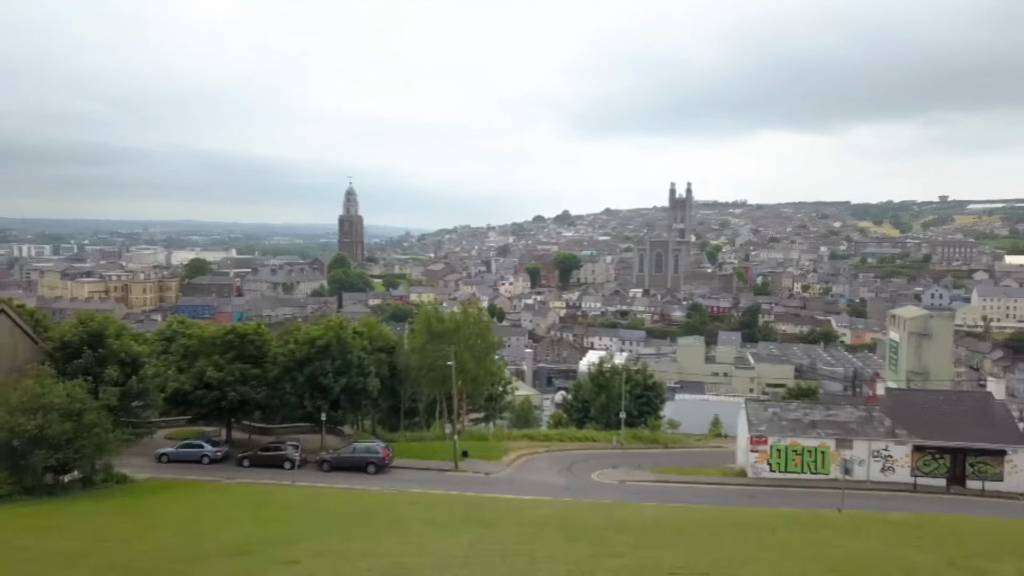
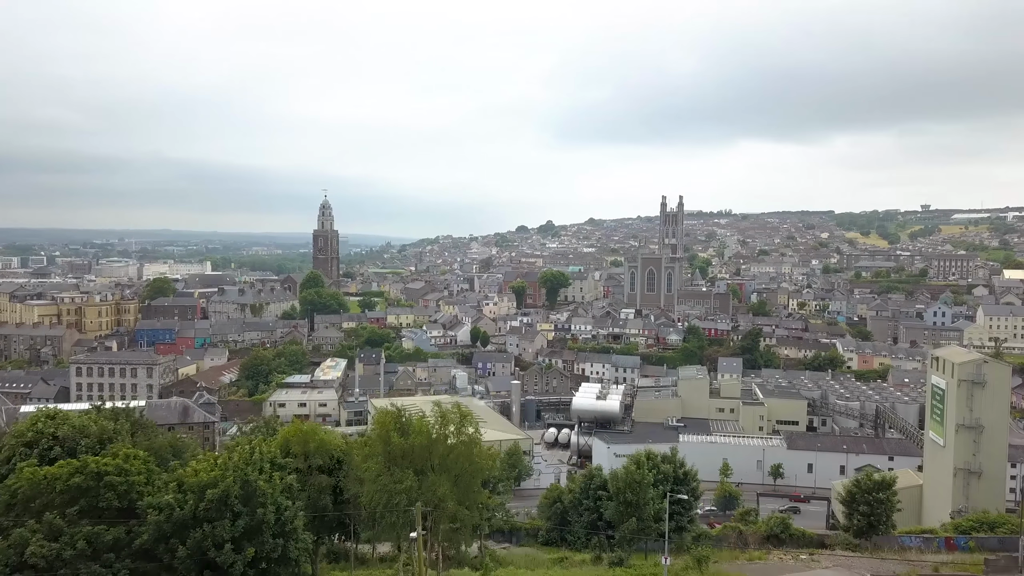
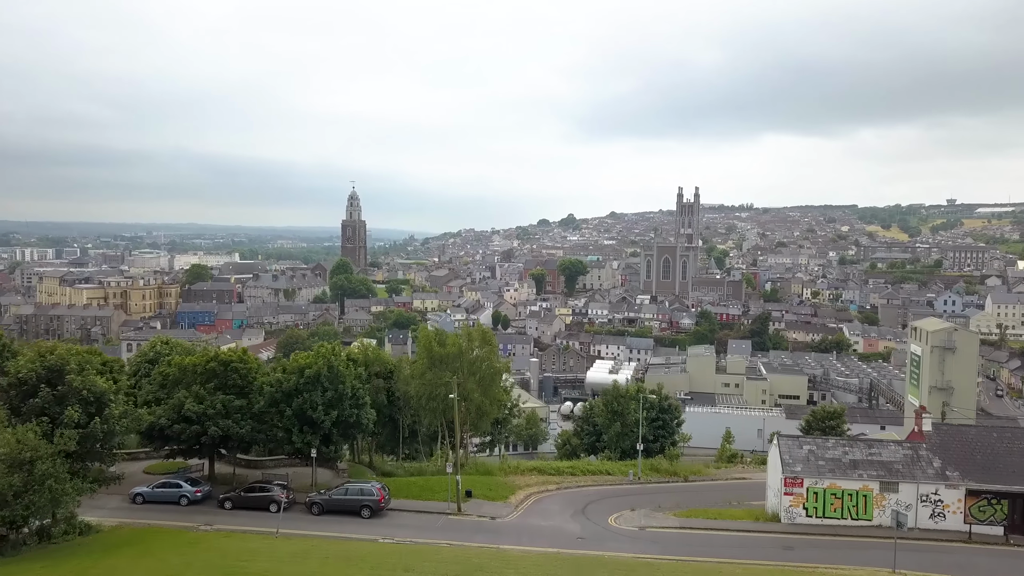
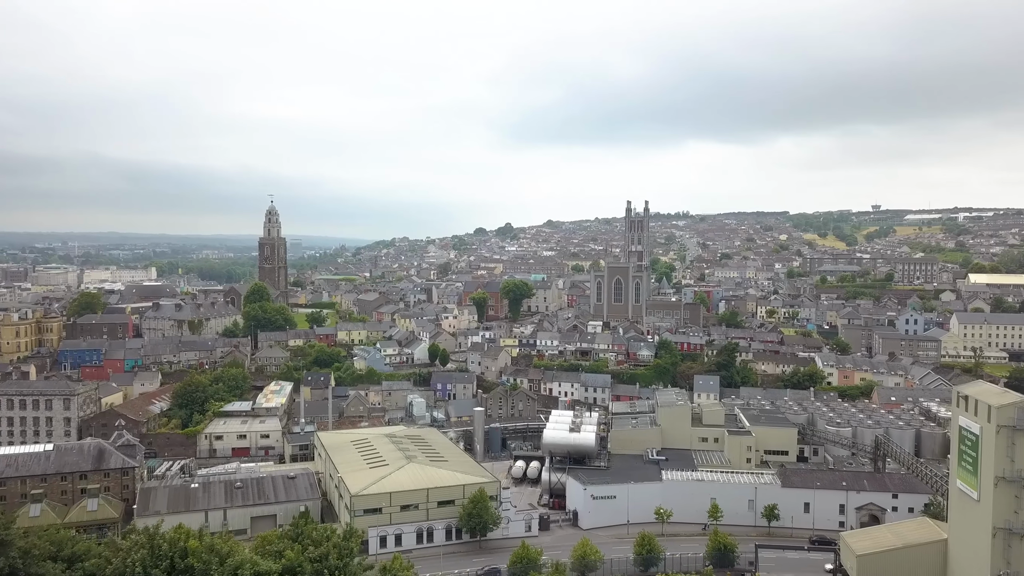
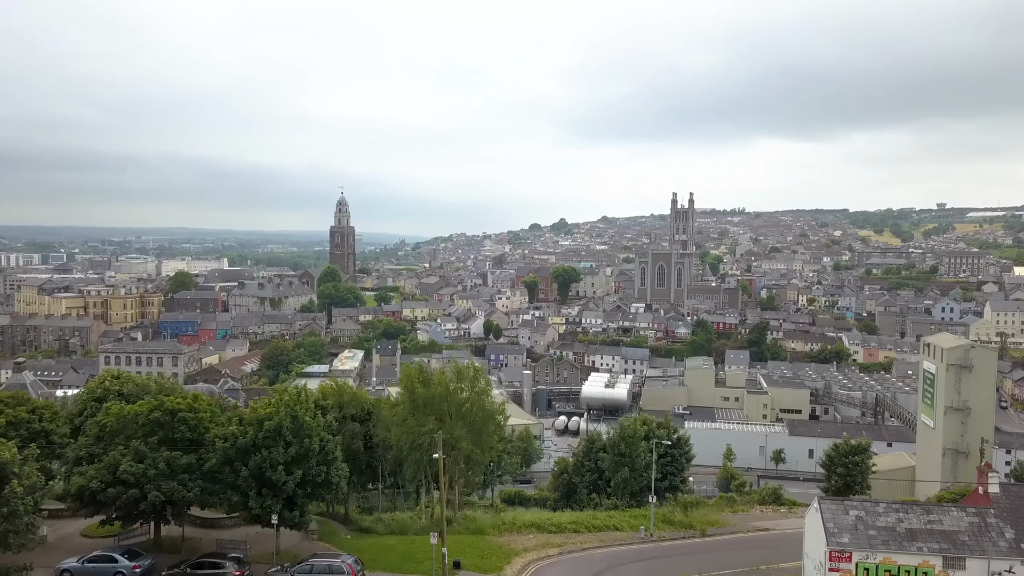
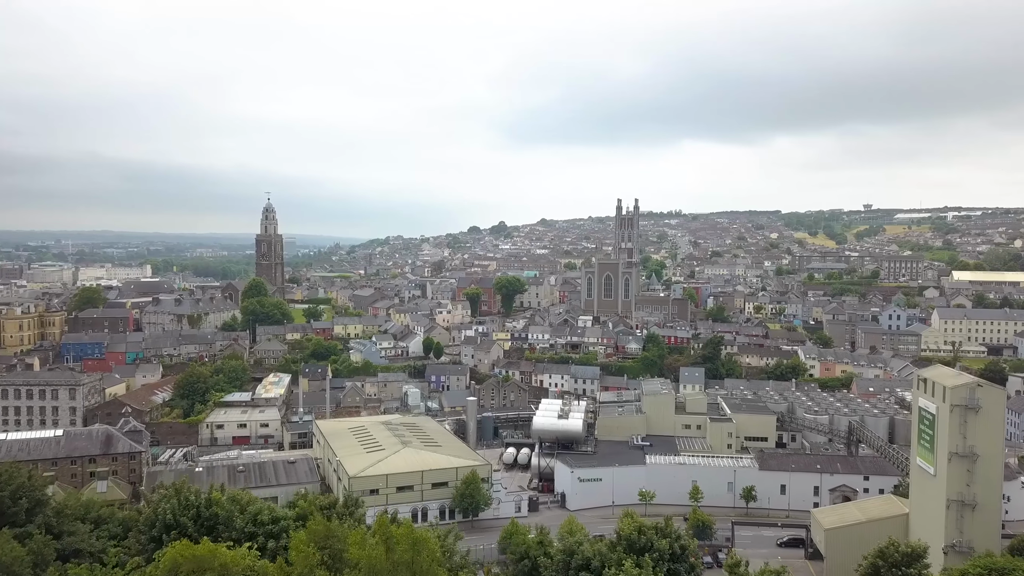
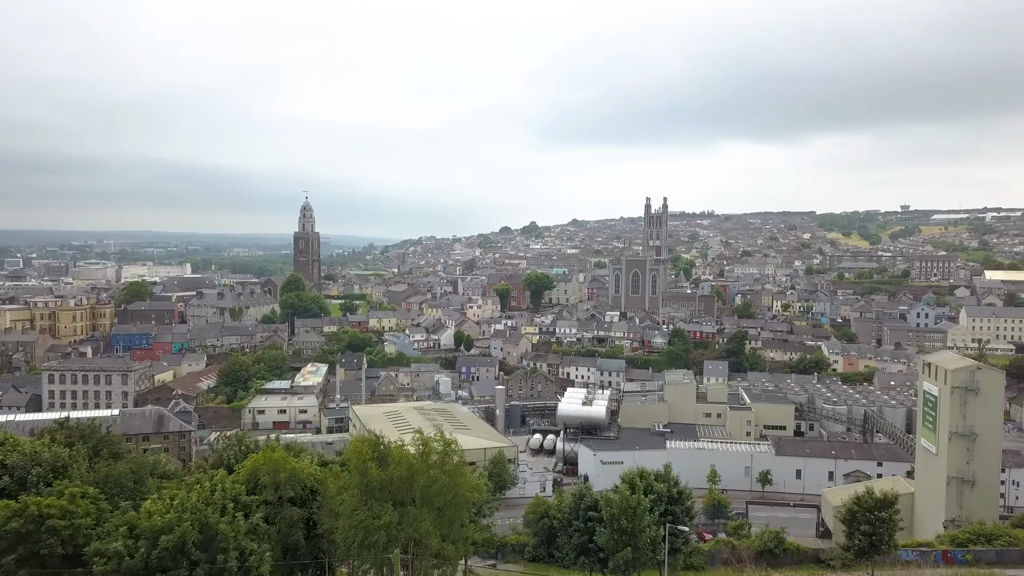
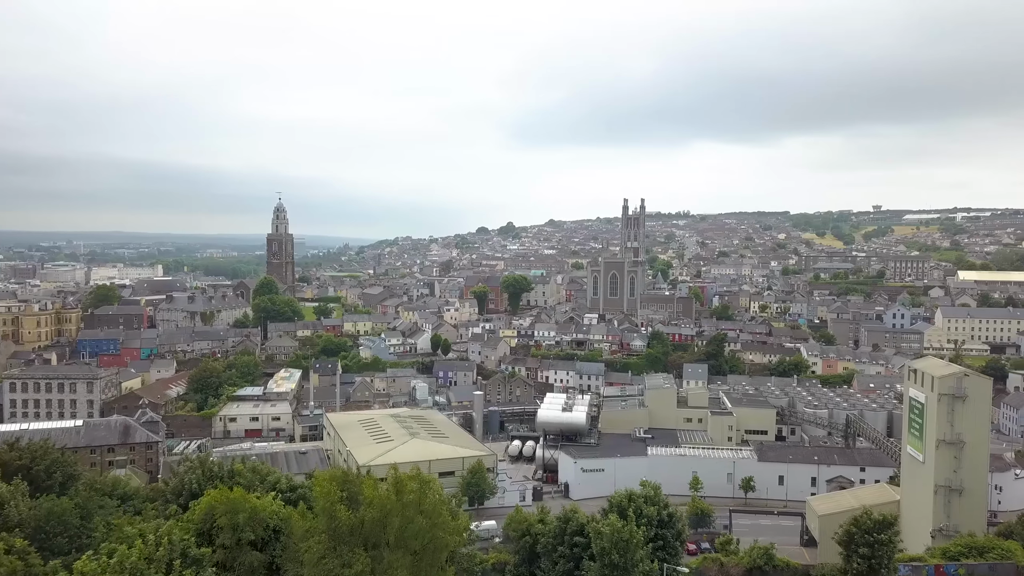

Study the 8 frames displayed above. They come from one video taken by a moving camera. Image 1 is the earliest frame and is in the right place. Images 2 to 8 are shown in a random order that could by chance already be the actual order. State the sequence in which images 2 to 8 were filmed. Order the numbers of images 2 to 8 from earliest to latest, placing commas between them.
3, 5, 2, 7, 8, 6, 4
